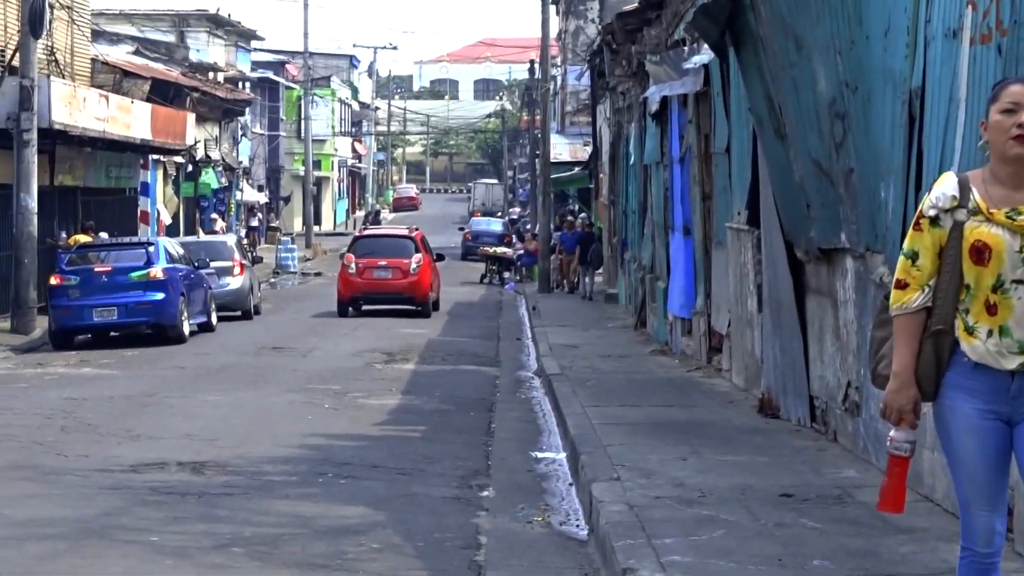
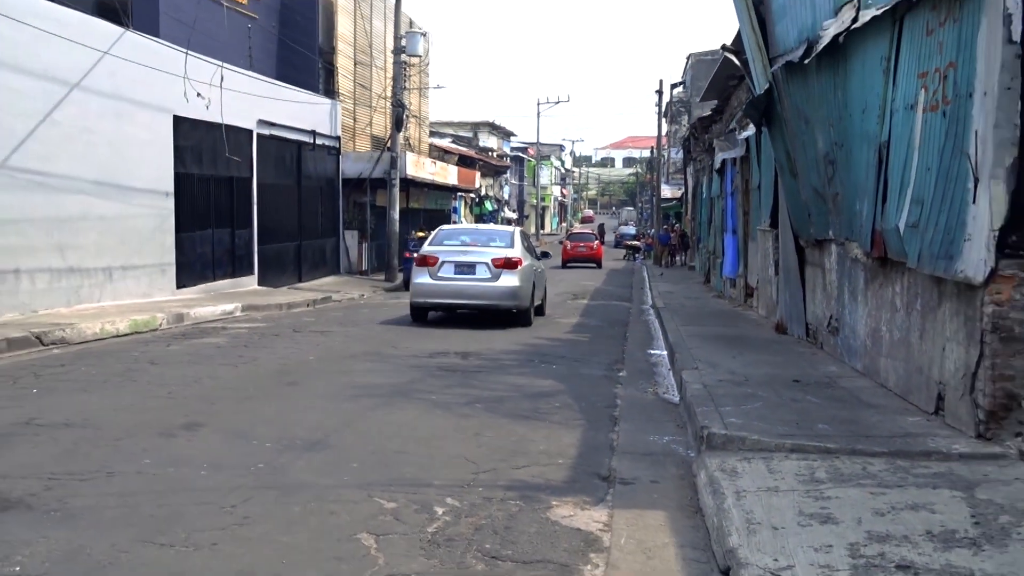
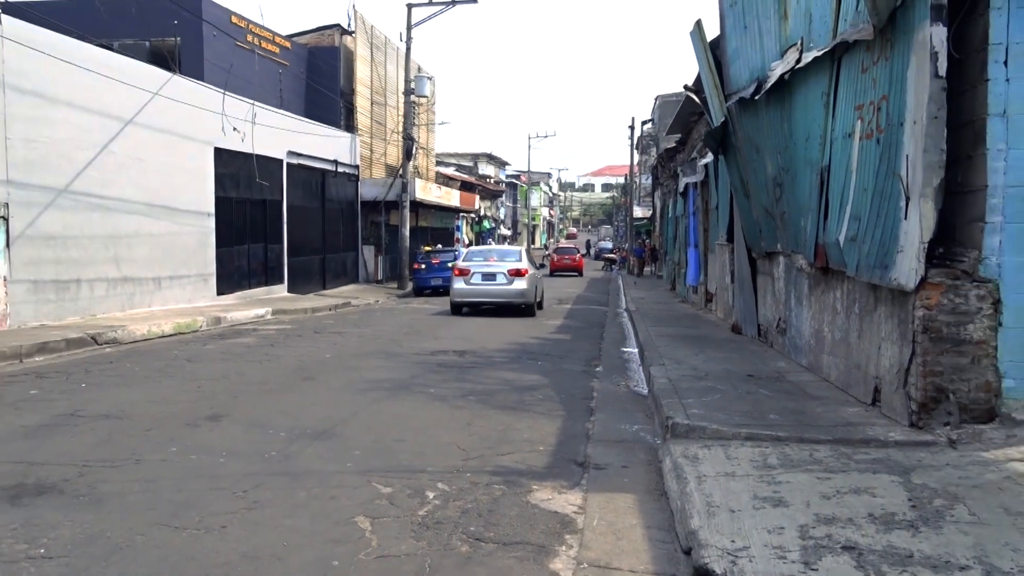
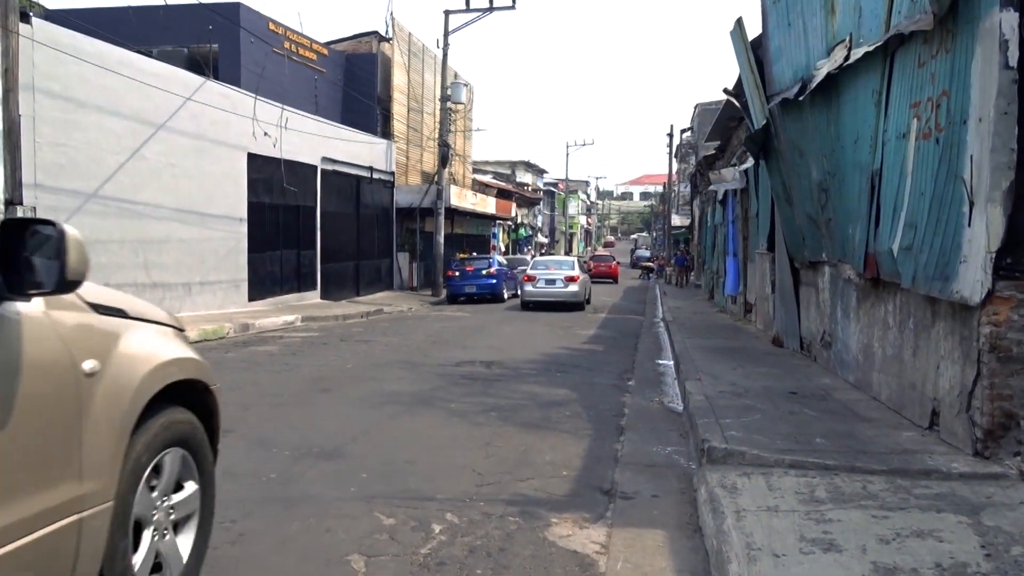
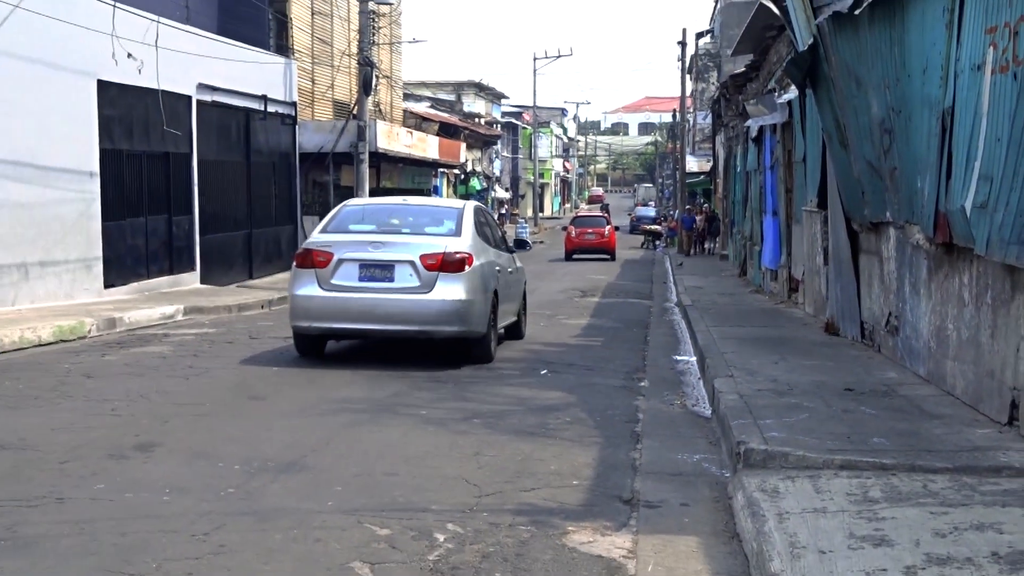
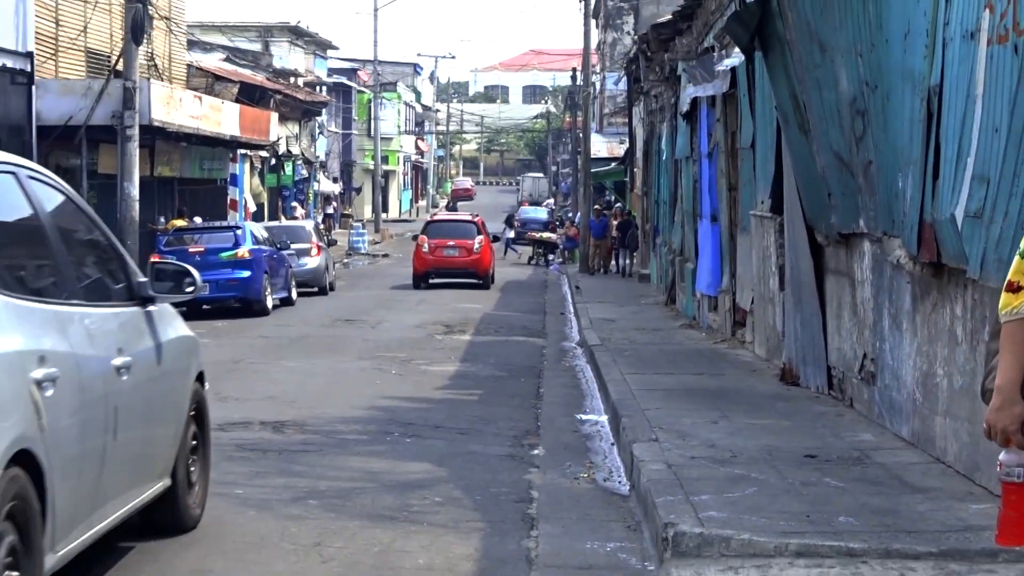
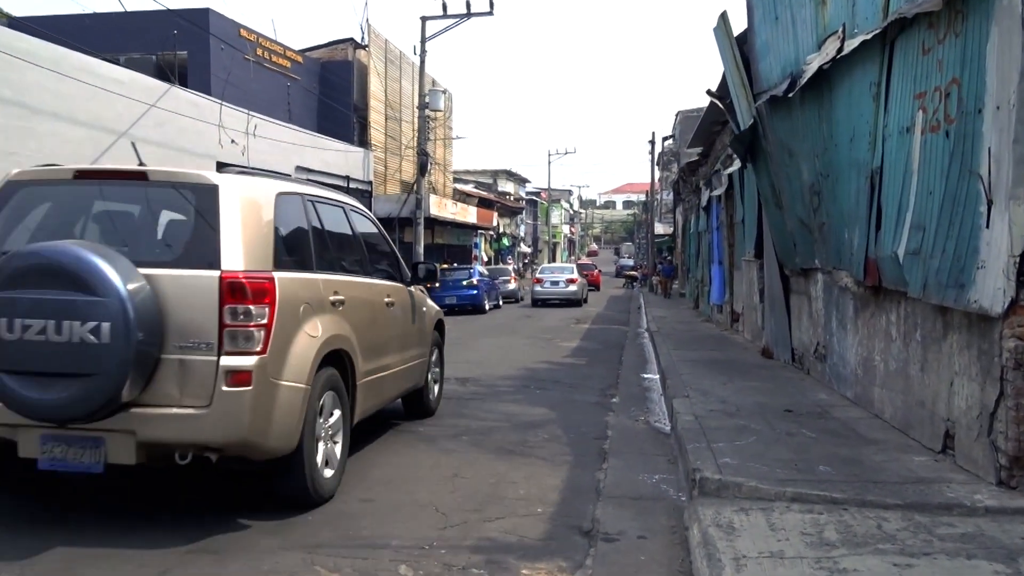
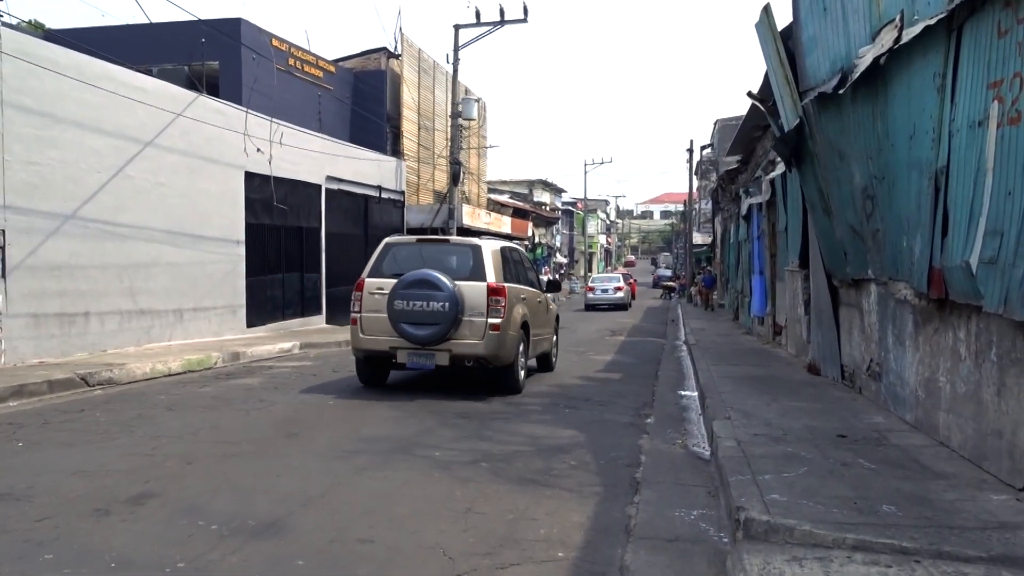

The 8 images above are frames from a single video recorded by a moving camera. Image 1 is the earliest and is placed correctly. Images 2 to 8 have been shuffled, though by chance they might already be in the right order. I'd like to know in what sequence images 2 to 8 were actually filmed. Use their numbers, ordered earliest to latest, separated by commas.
6, 5, 2, 3, 4, 7, 8
